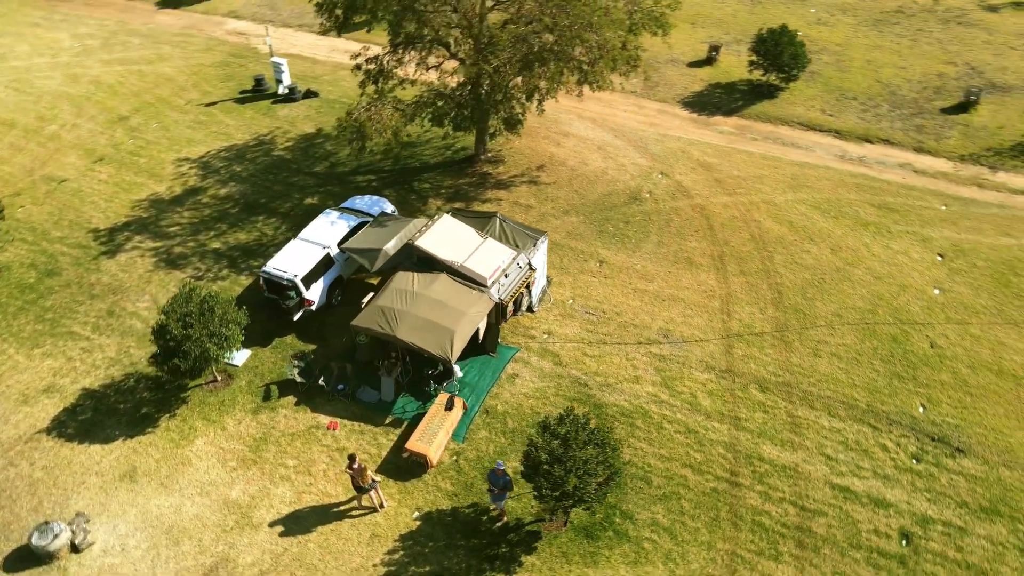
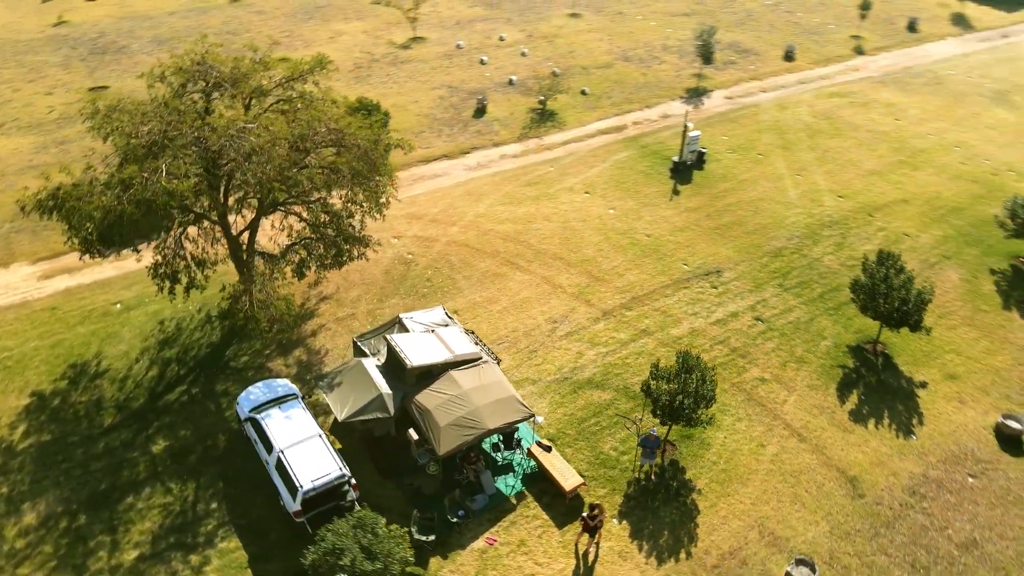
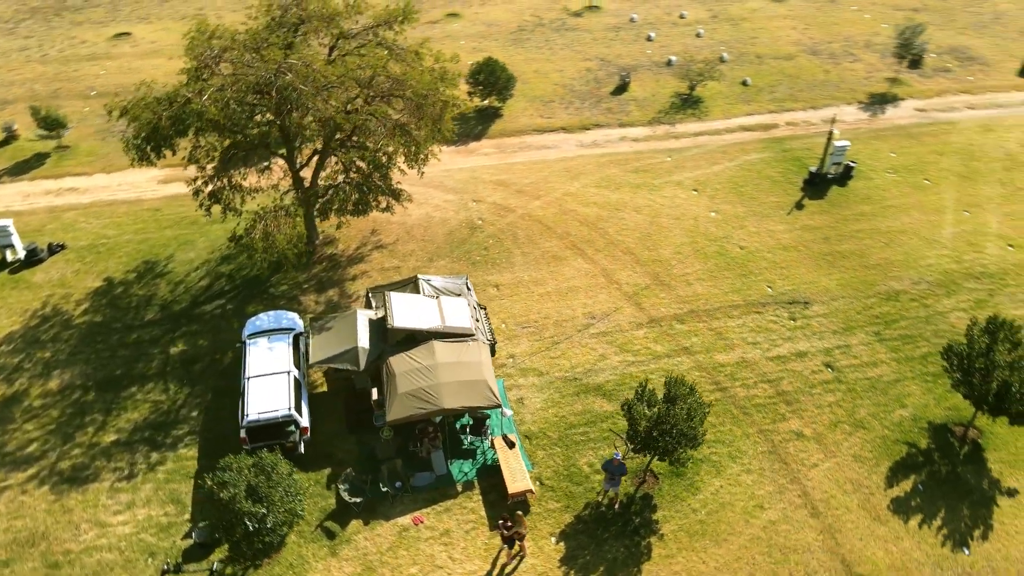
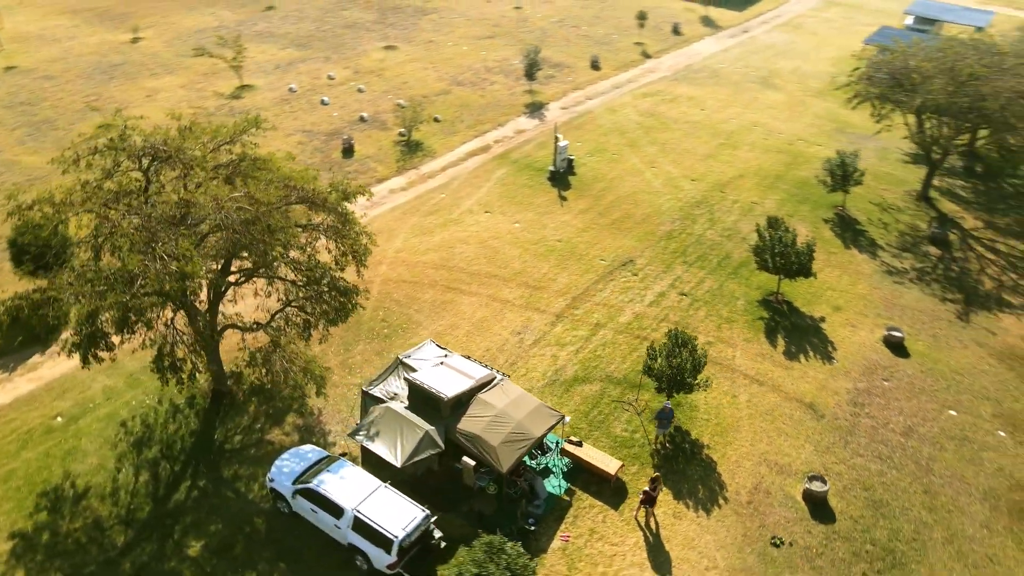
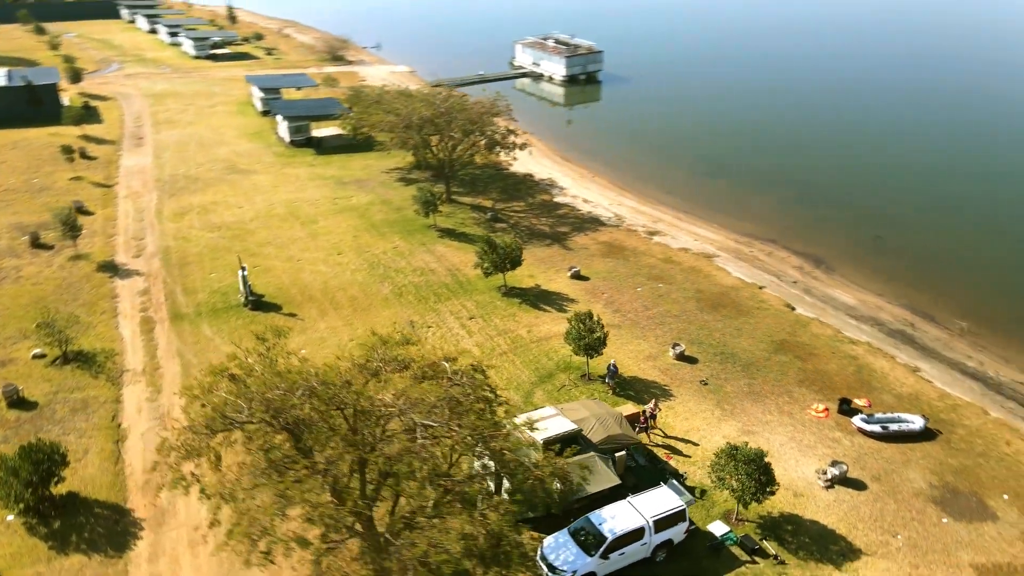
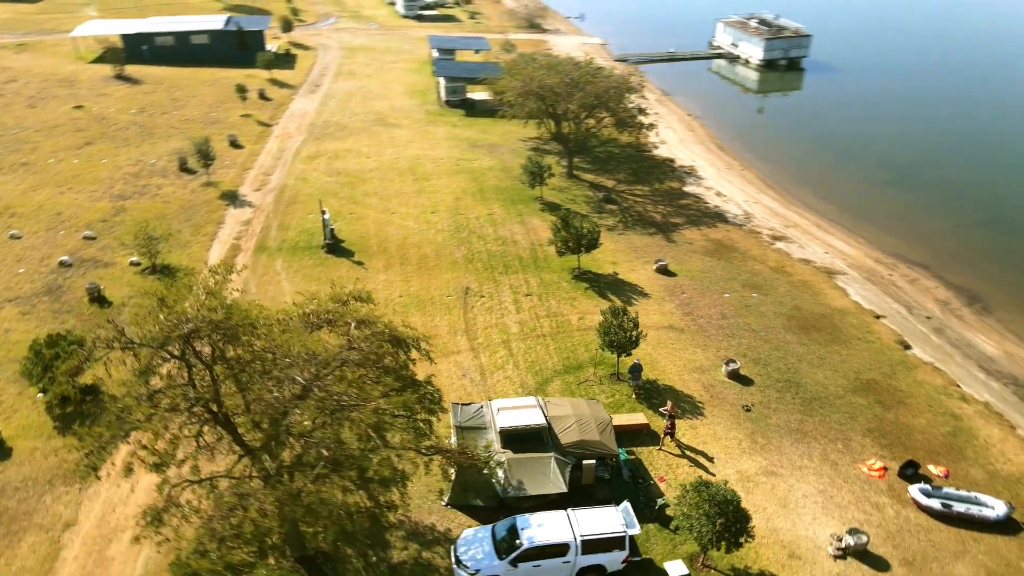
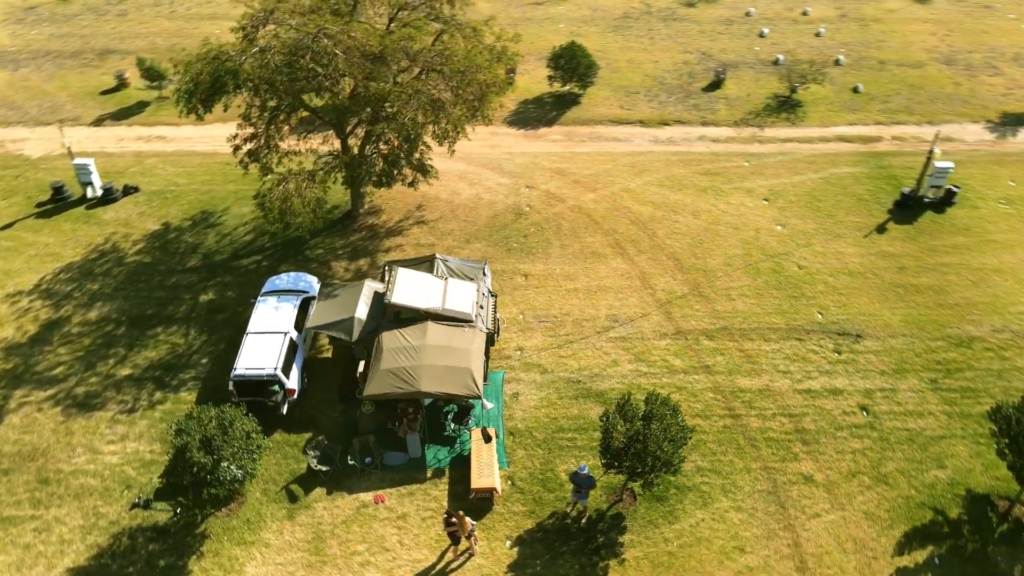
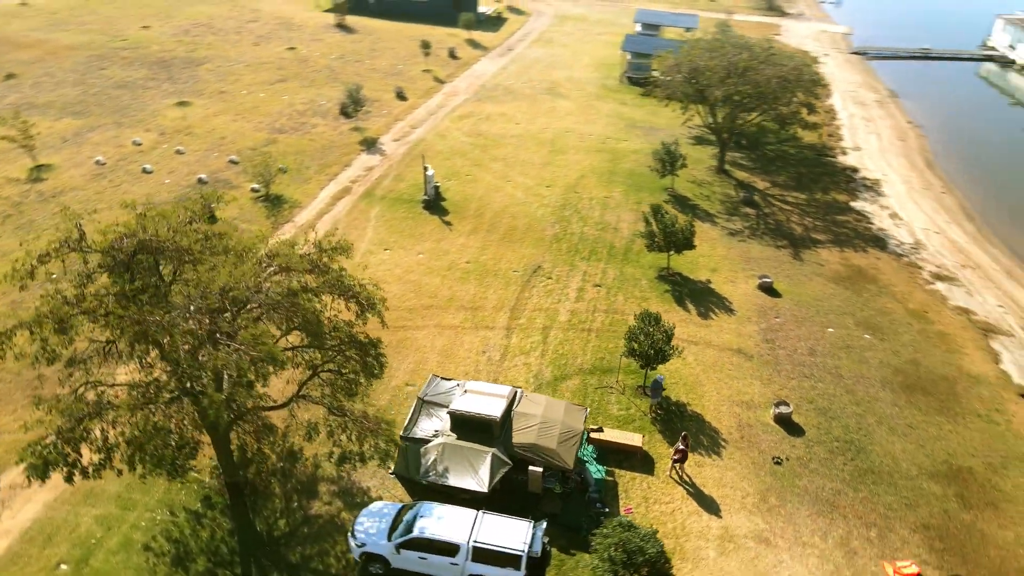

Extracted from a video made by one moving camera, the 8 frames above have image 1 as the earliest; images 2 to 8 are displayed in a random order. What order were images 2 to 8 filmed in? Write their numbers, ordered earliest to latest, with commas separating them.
7, 3, 2, 4, 8, 6, 5
